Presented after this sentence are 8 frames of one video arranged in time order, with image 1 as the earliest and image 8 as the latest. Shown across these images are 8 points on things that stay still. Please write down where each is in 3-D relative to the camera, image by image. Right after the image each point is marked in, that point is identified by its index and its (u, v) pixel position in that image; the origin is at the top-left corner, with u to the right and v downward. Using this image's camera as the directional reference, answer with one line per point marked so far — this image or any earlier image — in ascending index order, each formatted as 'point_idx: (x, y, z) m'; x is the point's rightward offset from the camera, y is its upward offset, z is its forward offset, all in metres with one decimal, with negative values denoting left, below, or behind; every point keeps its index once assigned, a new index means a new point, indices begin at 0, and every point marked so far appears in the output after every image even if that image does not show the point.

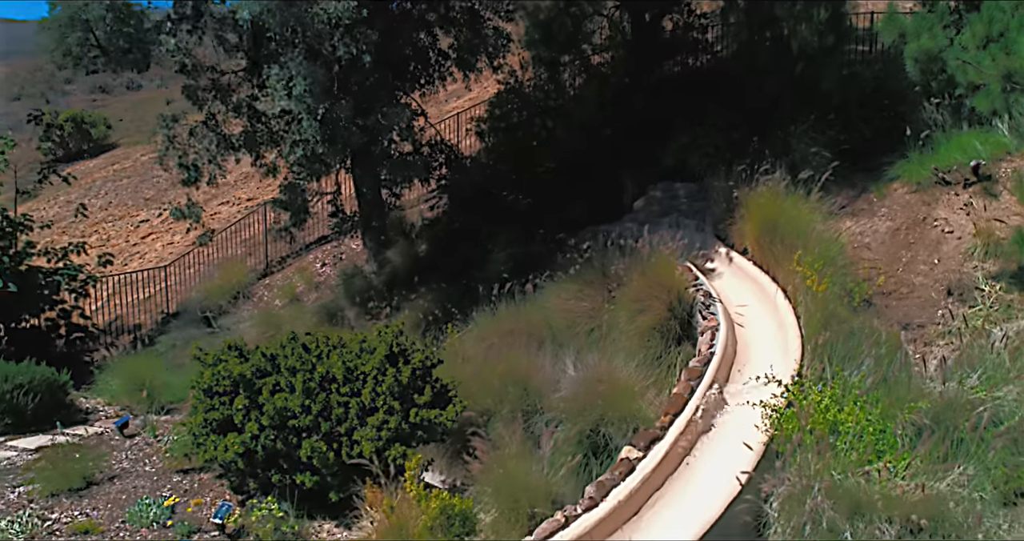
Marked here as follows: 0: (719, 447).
0: (+1.9, -1.7, +6.6) m
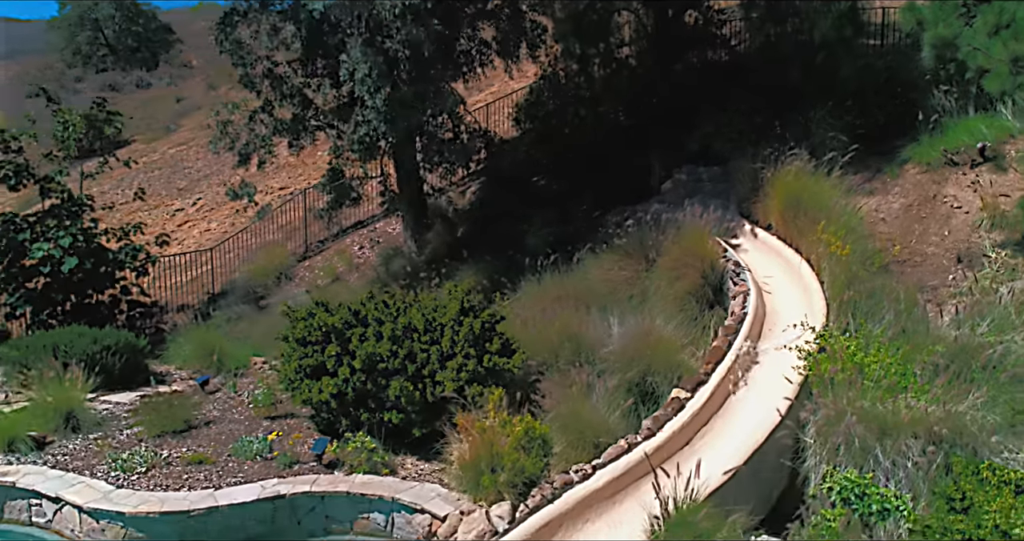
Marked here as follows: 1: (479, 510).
0: (+2.6, -1.2, +7.5) m
1: (-0.3, -2.2, +6.5) m
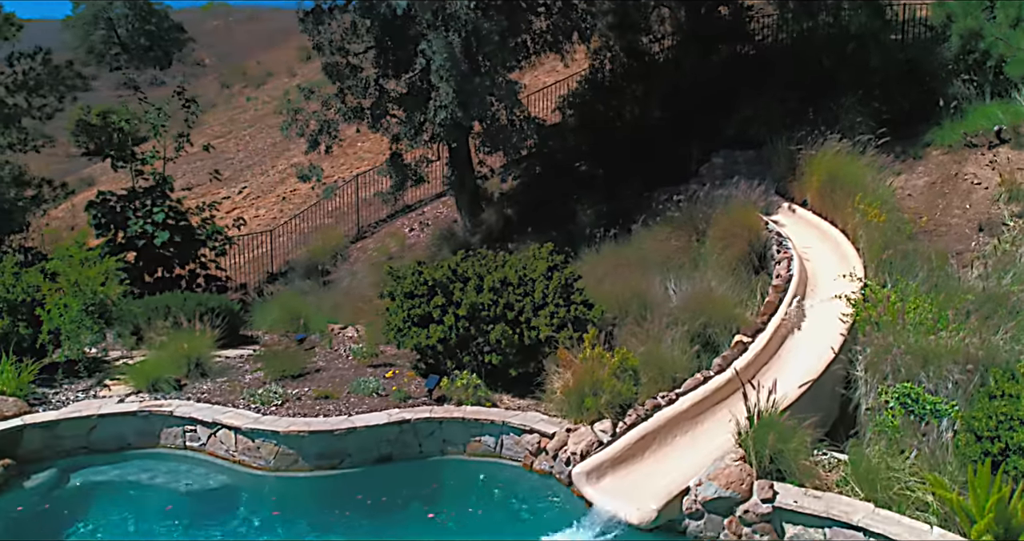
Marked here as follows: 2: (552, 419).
0: (+3.7, -0.7, +8.6) m
1: (+0.8, -1.7, +7.7) m
2: (+0.5, -1.7, +8.0) m
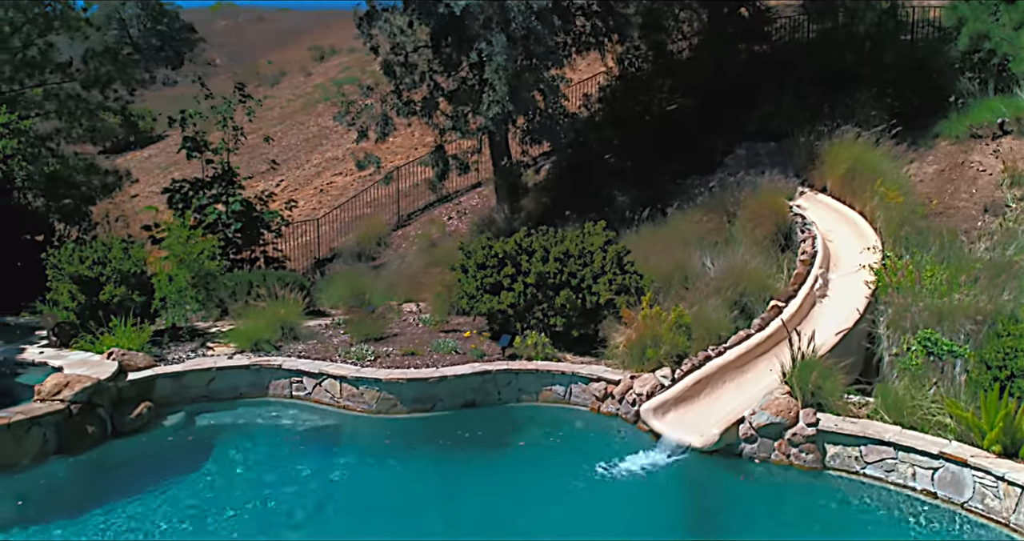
0: (+4.6, -0.3, +9.8) m
1: (+1.7, -1.3, +8.9) m
2: (+1.4, -1.3, +9.2) m
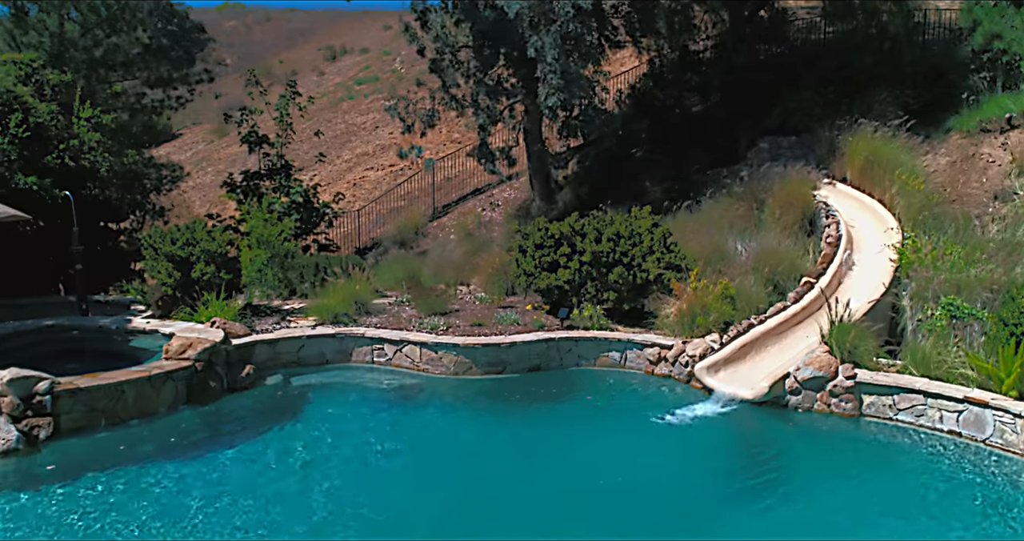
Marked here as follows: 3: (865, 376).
0: (+5.5, 0.0, +10.9) m
1: (+2.6, -1.0, +9.9) m
2: (+2.3, -1.0, +10.2) m
3: (+4.3, -1.3, +8.4) m
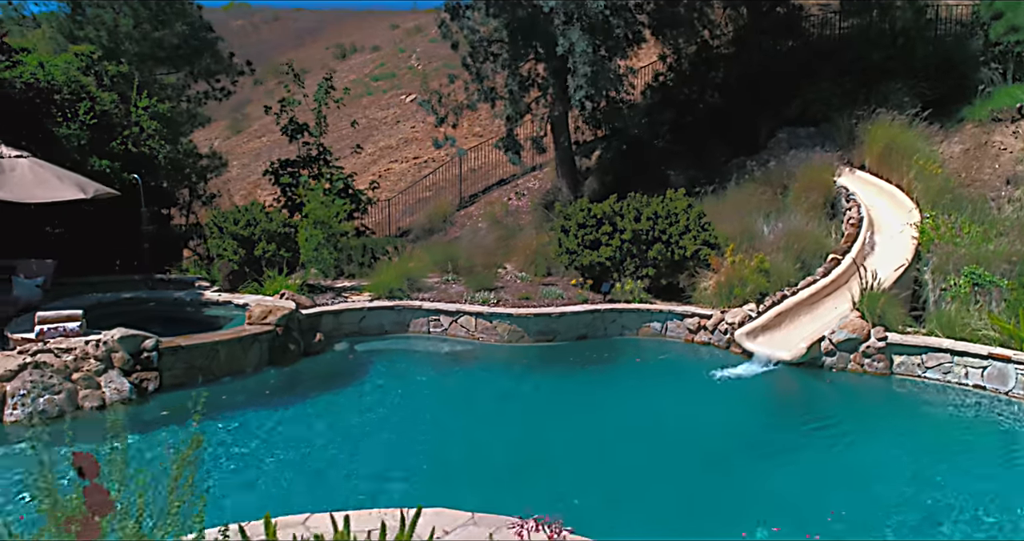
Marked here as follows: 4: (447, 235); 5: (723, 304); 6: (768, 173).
0: (+6.3, +0.4, +11.6) m
1: (+3.4, -0.6, +10.7) m
2: (+3.0, -0.6, +11.0) m
3: (+5.0, -0.9, +9.2) m
4: (-1.7, +1.0, +19.3) m
5: (+3.3, -0.5, +11.0) m
6: (+5.6, +2.1, +15.4) m
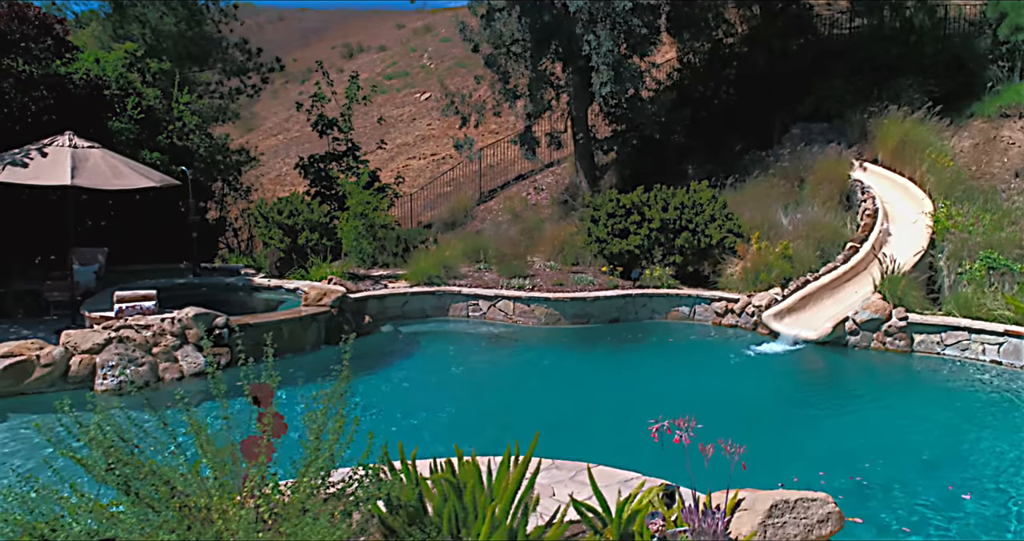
0: (+6.9, +0.6, +12.2) m
1: (+4.0, -0.4, +11.3) m
2: (+3.6, -0.4, +11.5) m
3: (+5.6, -0.7, +9.8) m
4: (-1.1, +1.2, +19.9) m
5: (+3.9, -0.3, +11.5) m
6: (+6.2, +2.4, +16.0) m
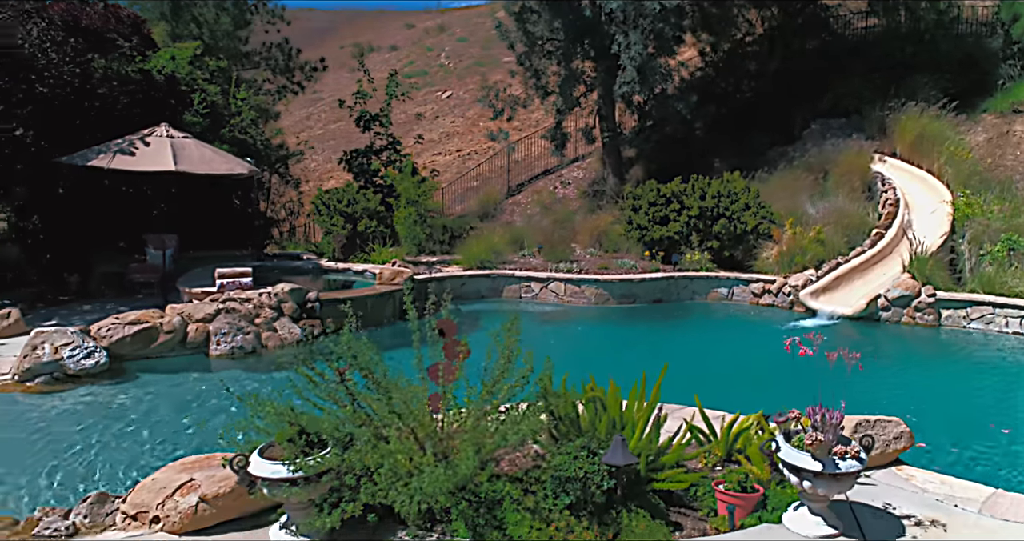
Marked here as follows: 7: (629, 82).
0: (+7.8, +0.9, +13.0) m
1: (+4.9, -0.1, +12.1) m
2: (+4.6, -0.1, +12.4) m
3: (+6.6, -0.4, +10.6) m
4: (-0.2, +1.5, +20.7) m
5: (+4.8, 0.0, +12.4) m
6: (+7.1, +2.7, +16.8) m
7: (+2.9, +4.8, +17.6) m
